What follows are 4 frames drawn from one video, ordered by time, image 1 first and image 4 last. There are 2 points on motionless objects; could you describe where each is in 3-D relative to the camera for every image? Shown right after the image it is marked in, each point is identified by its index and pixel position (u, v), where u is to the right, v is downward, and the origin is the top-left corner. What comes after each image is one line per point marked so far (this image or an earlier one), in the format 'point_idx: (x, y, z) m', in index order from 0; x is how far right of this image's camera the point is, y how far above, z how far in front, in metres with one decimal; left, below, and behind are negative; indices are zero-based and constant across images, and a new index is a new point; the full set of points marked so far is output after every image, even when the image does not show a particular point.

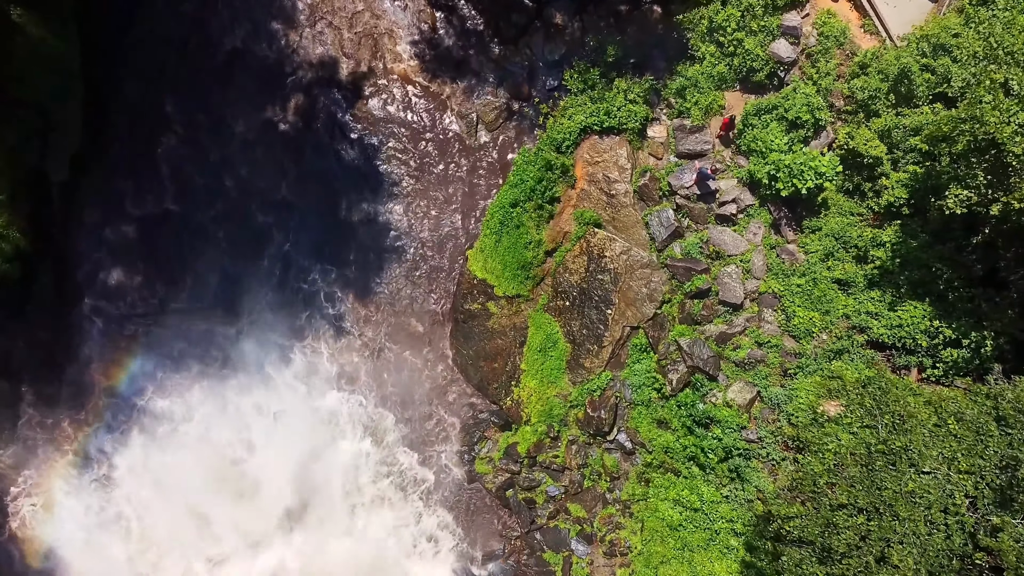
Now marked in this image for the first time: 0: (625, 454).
0: (+3.1, -4.6, +15.1) m
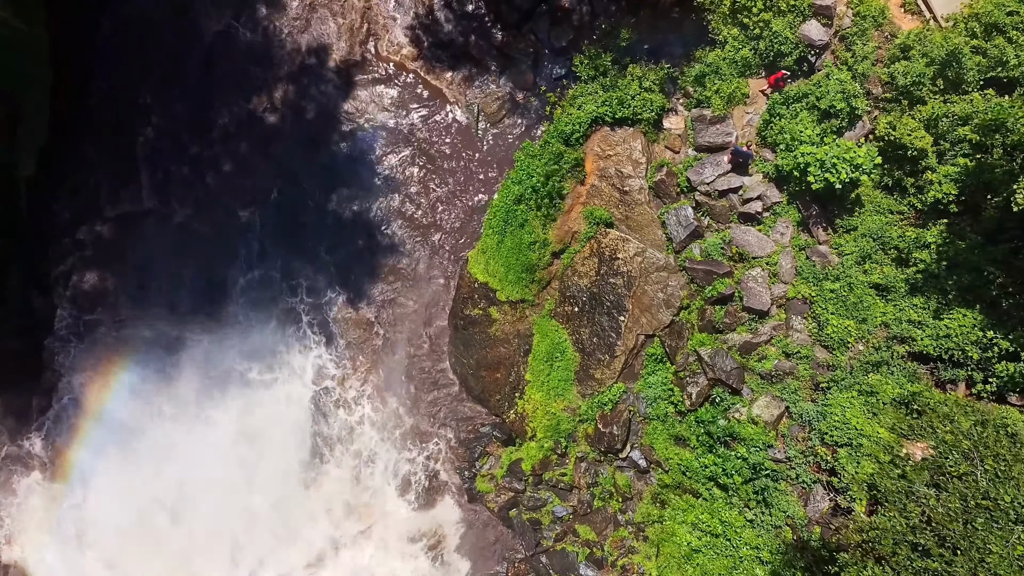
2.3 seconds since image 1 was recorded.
0: (+3.2, -4.7, +13.9) m
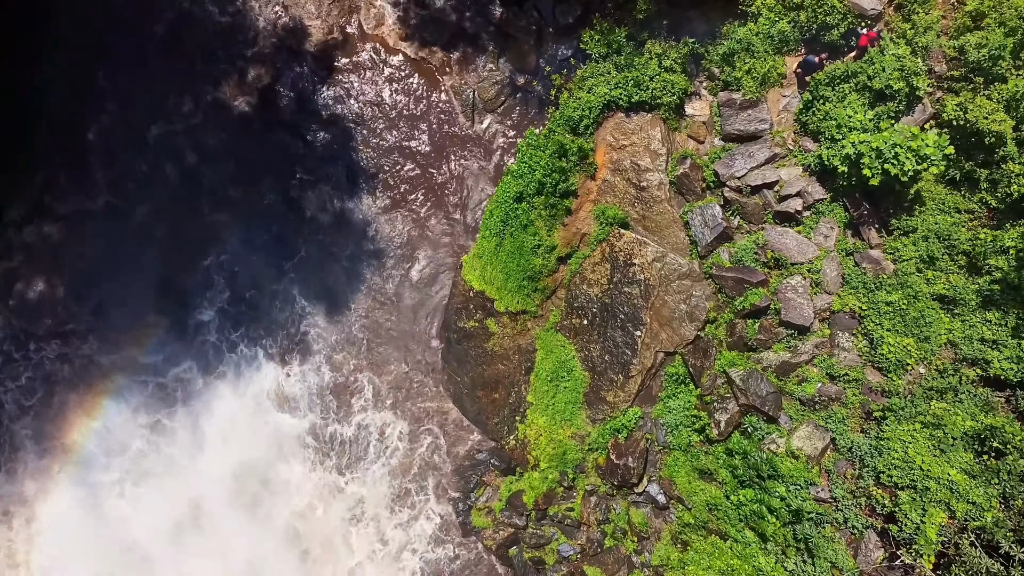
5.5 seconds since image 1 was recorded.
0: (+3.2, -4.9, +12.2) m
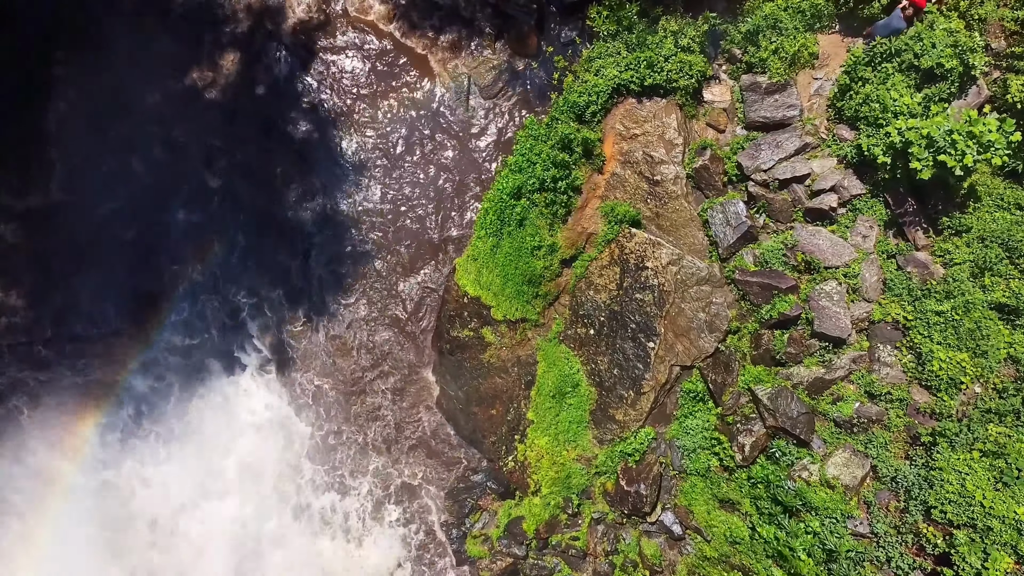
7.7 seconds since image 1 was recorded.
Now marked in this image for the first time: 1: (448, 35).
0: (+3.2, -5.0, +10.9) m
1: (-1.5, +5.9, +12.9) m
